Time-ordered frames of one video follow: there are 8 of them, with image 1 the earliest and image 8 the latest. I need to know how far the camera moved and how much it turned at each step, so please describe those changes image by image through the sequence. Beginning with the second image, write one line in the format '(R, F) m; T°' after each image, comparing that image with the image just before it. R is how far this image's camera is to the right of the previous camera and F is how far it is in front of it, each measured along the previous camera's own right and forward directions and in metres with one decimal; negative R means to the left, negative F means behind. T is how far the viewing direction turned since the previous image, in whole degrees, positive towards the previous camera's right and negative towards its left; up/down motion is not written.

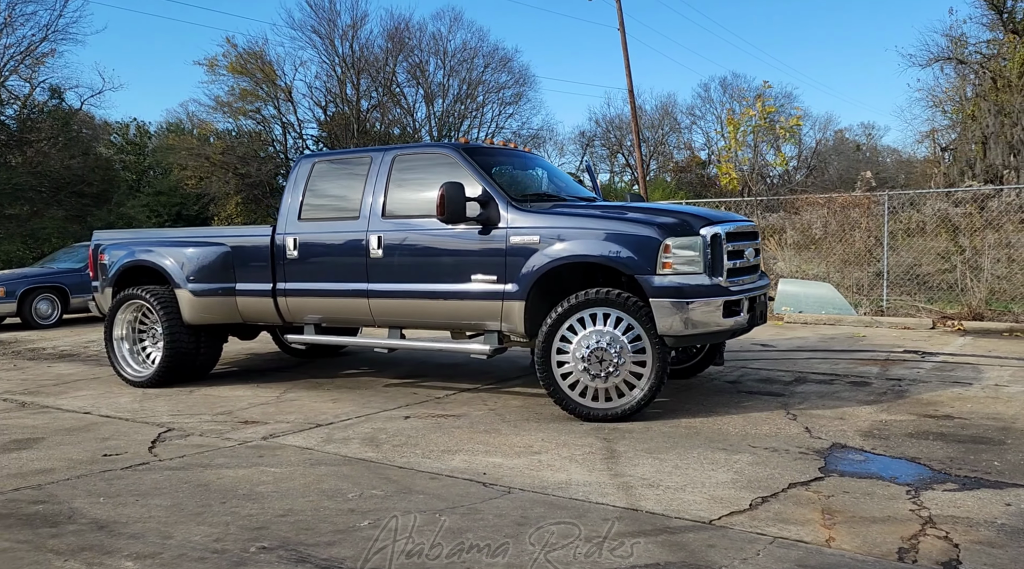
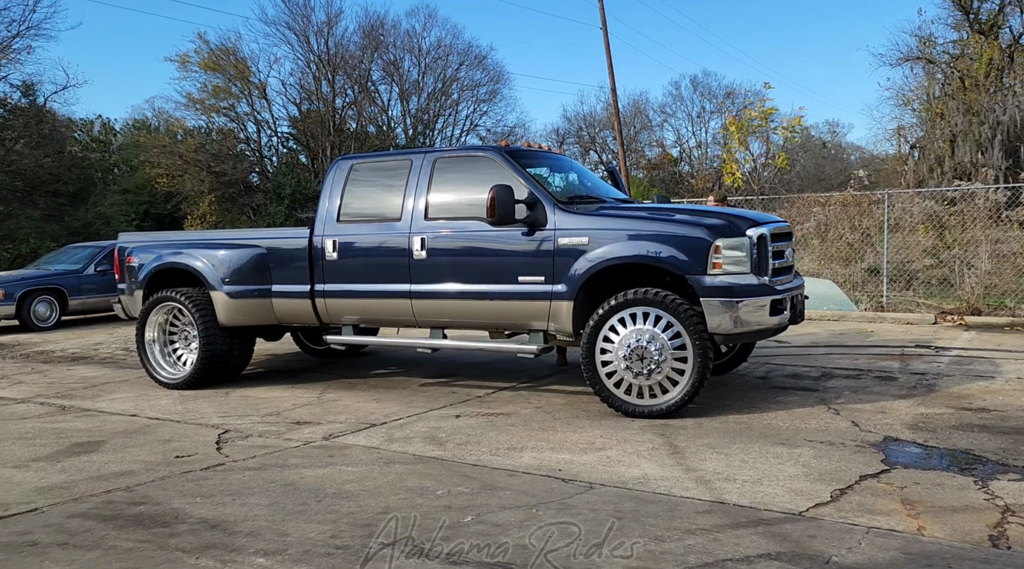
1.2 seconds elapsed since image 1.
(-0.6, -0.1) m; +2°
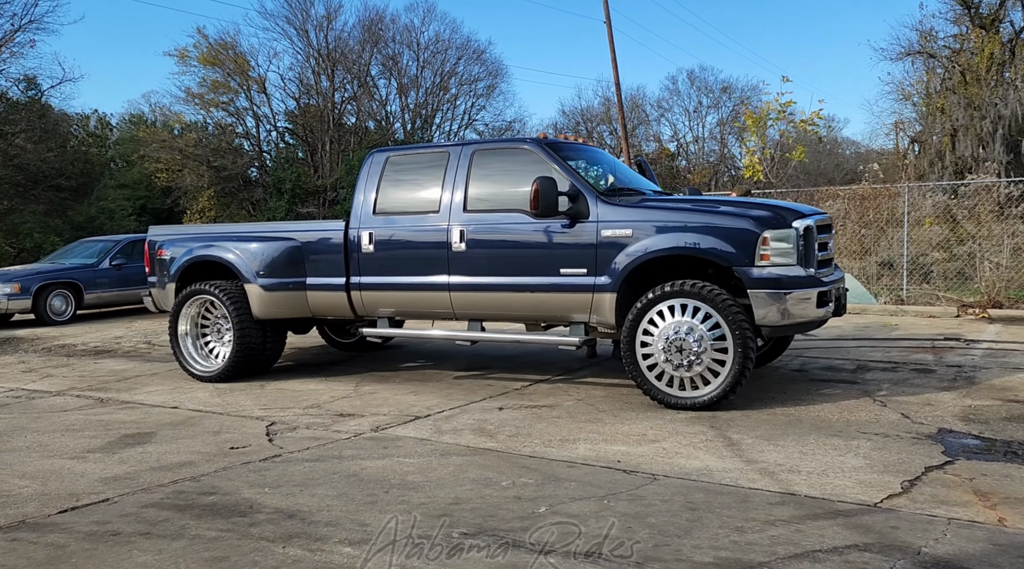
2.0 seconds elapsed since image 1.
(-0.4, 0.0) m; 0°
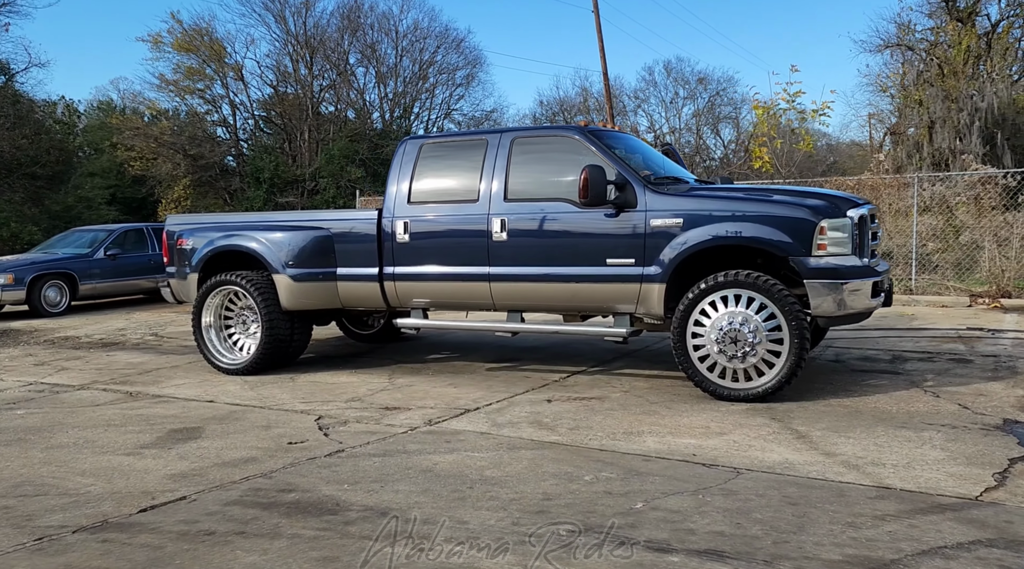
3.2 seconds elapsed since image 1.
(-0.5, +0.1) m; +2°
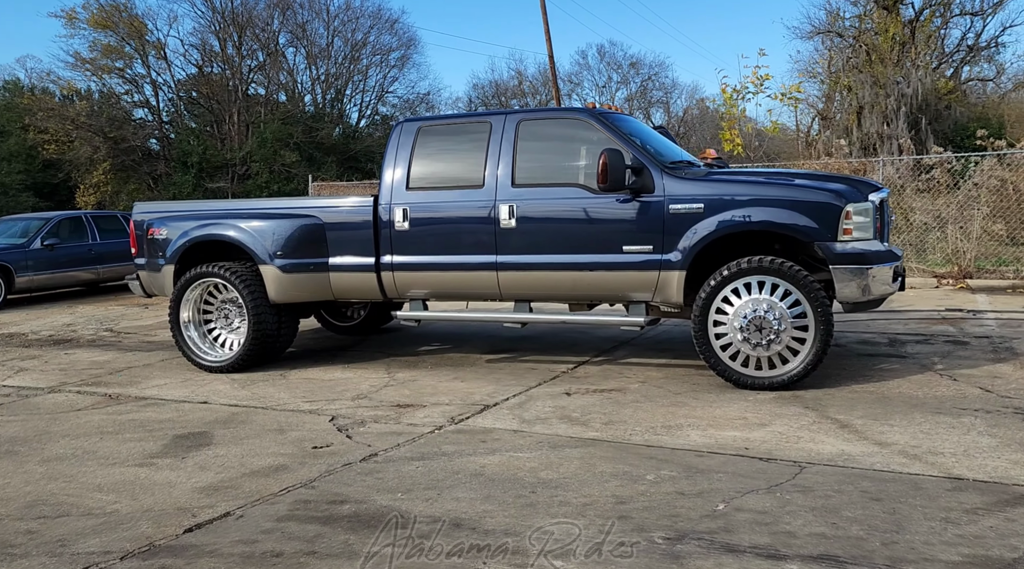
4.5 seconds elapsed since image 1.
(-0.6, +0.3) m; +5°
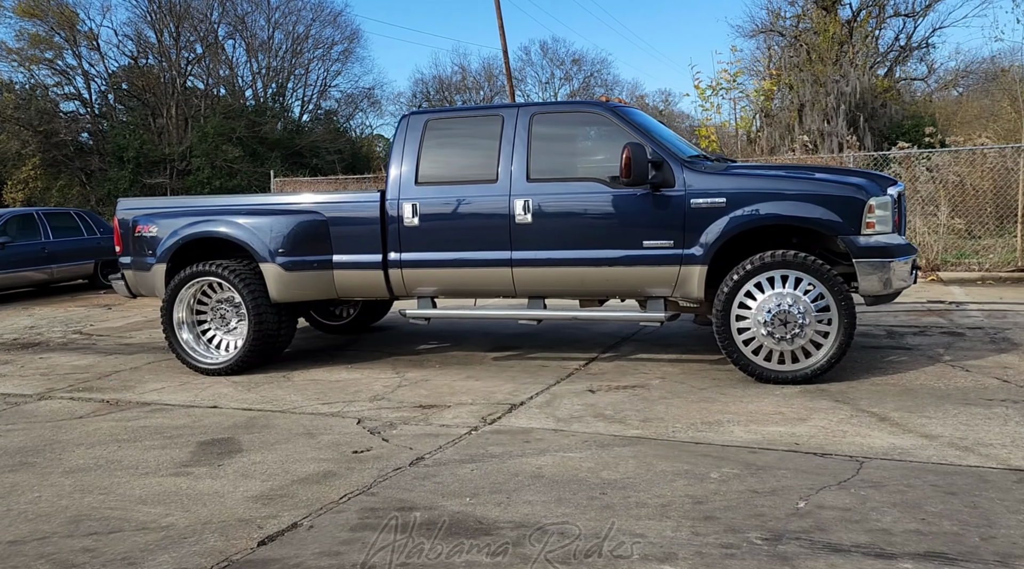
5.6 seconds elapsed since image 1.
(-0.6, +0.1) m; +4°
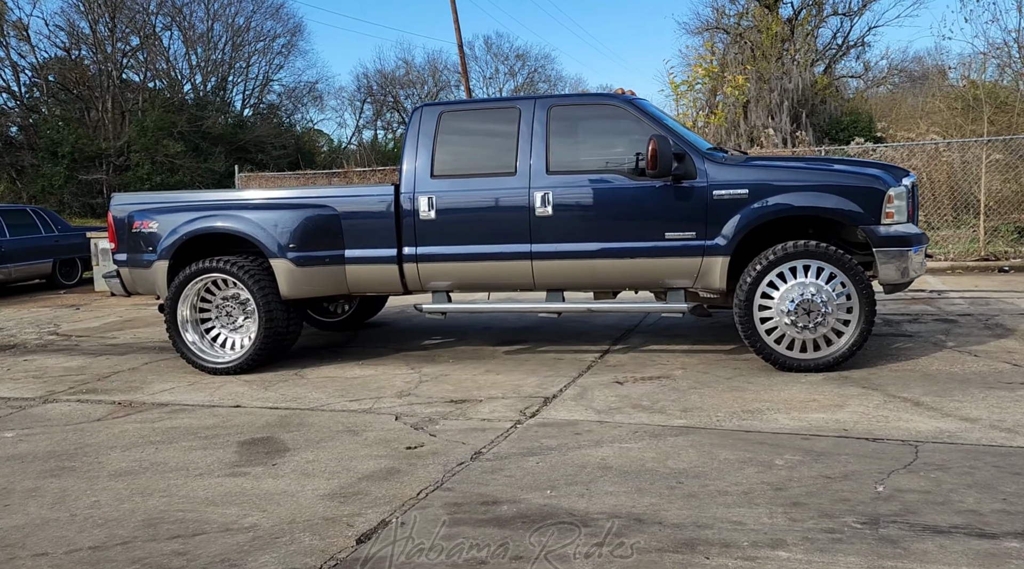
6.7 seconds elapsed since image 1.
(-0.6, 0.0) m; +4°
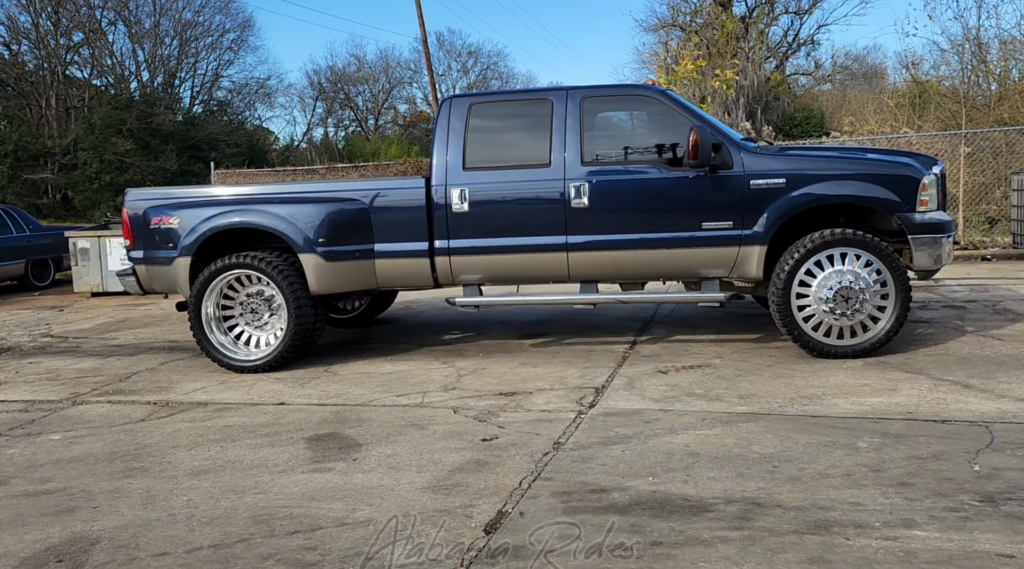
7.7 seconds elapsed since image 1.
(-0.6, 0.0) m; +3°
